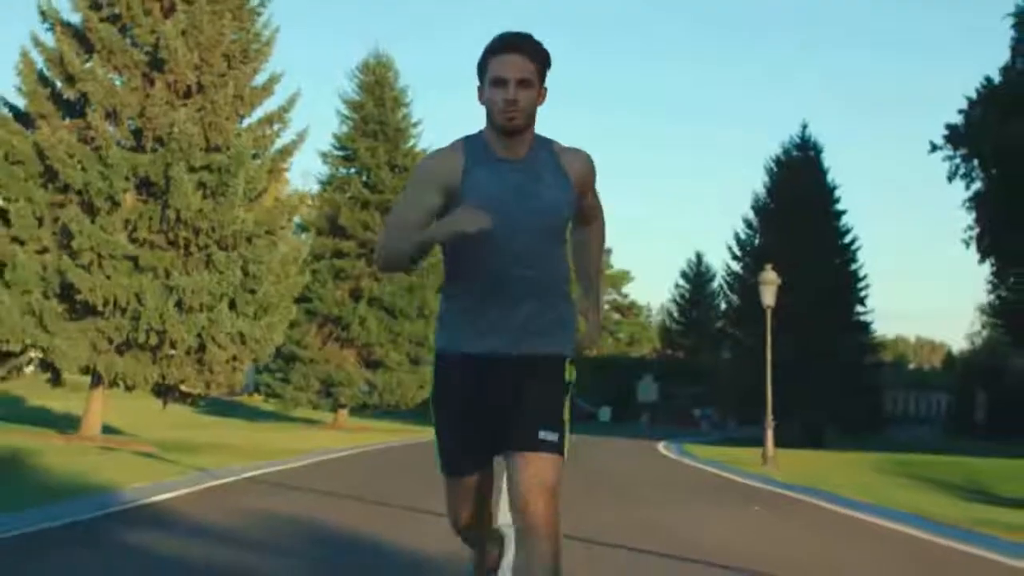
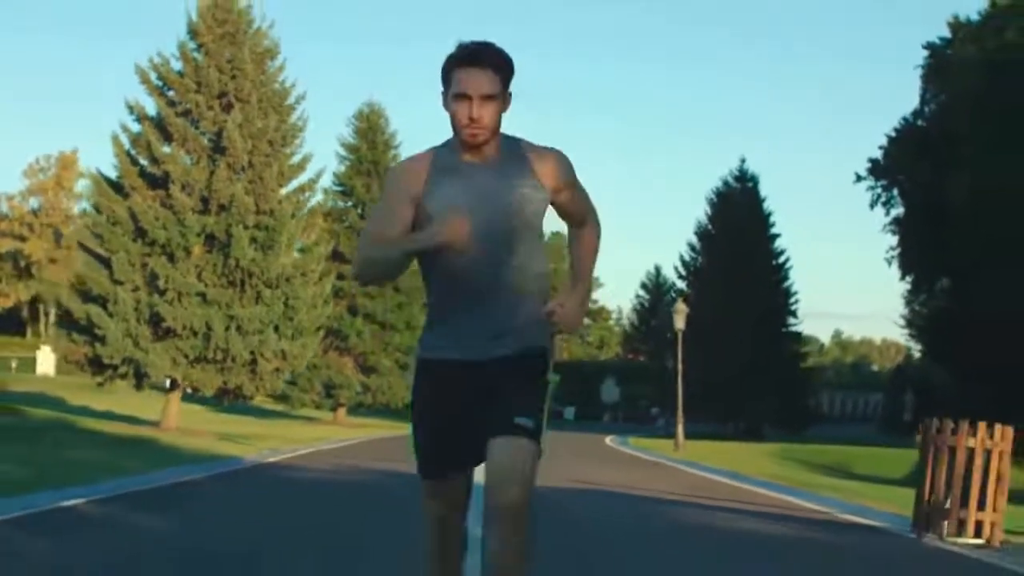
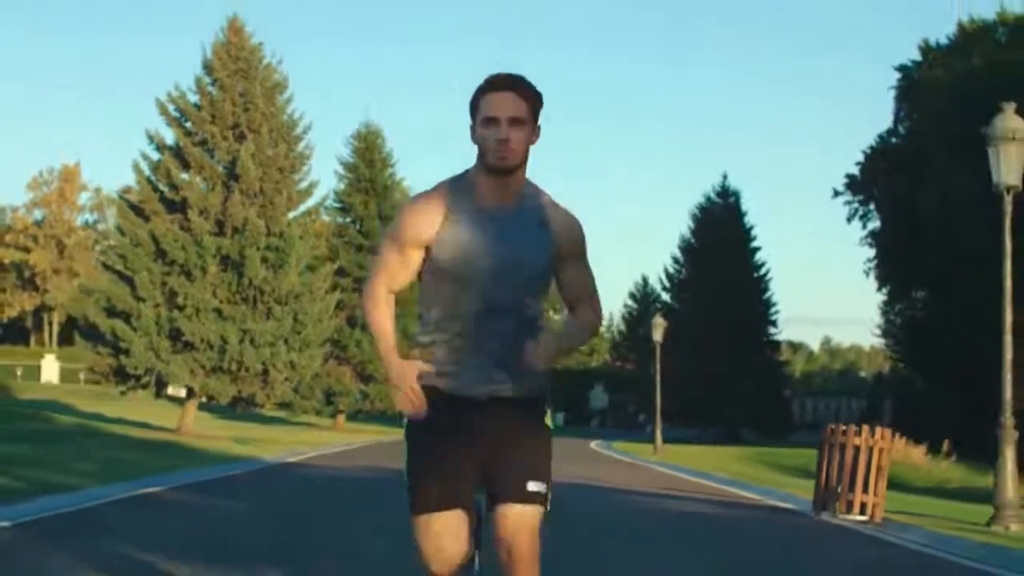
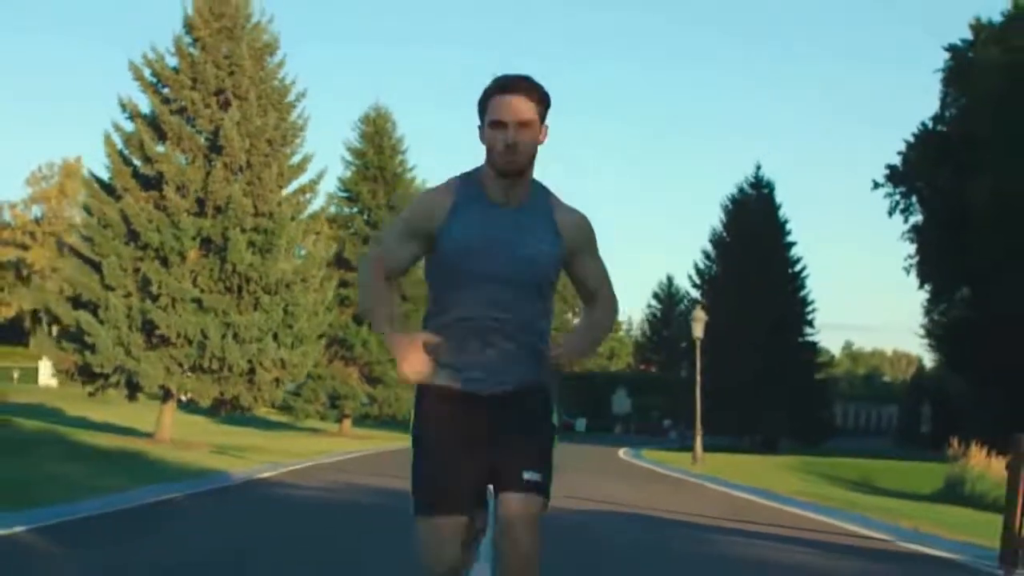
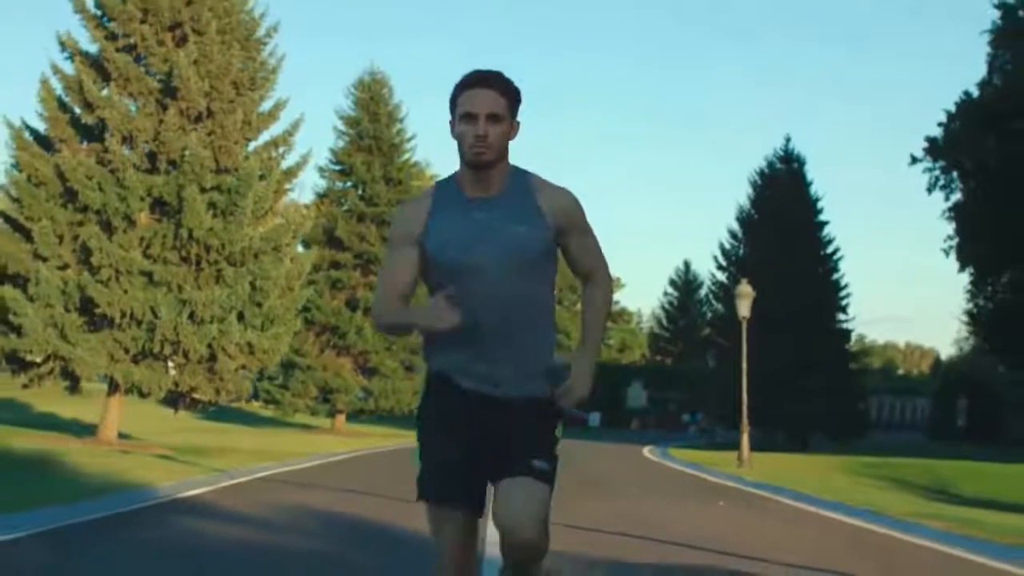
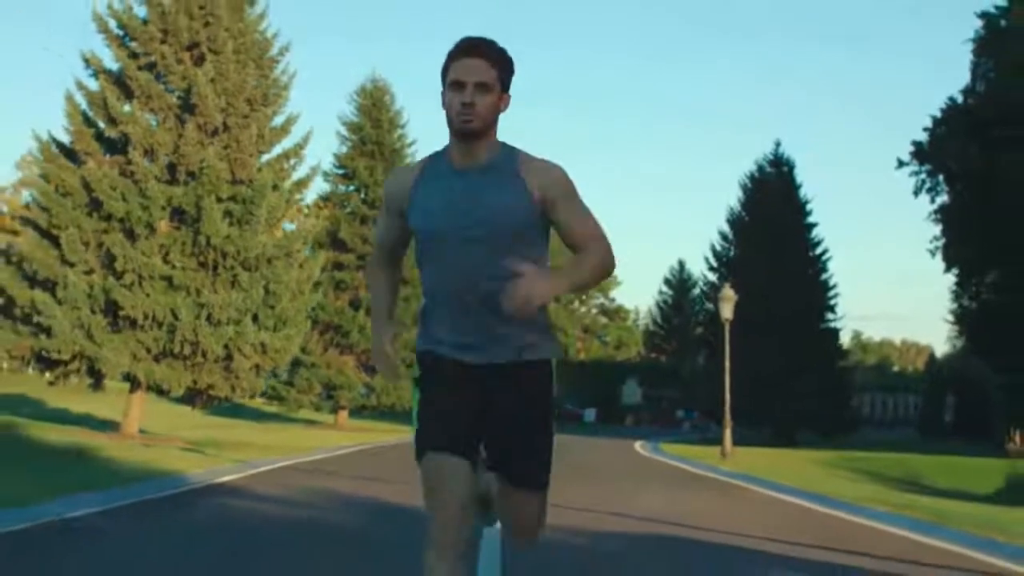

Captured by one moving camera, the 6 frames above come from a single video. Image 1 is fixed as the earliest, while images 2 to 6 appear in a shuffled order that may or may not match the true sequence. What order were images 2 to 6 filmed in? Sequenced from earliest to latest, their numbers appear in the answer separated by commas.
5, 6, 4, 2, 3
